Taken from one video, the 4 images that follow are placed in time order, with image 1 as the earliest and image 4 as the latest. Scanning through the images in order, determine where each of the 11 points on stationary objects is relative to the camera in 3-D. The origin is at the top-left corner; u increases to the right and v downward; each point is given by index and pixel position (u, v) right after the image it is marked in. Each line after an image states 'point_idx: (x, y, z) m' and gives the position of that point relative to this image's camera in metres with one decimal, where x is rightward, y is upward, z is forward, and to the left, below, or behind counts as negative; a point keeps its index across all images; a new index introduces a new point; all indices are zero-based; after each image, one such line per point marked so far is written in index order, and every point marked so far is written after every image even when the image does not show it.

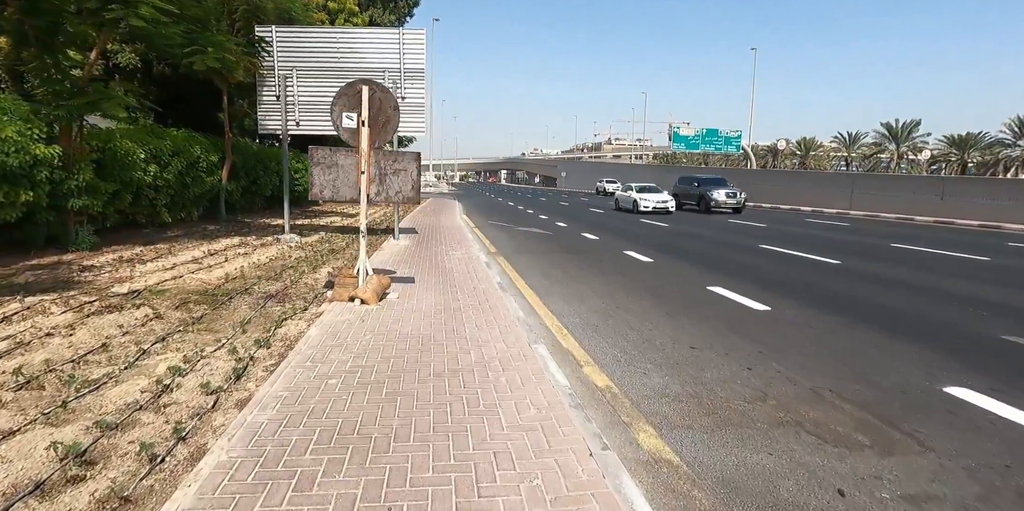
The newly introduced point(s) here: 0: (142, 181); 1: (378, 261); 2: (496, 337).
0: (-8.6, +1.7, +12.9) m
1: (-2.6, -0.1, +10.6) m
2: (-0.2, -0.8, +5.6) m
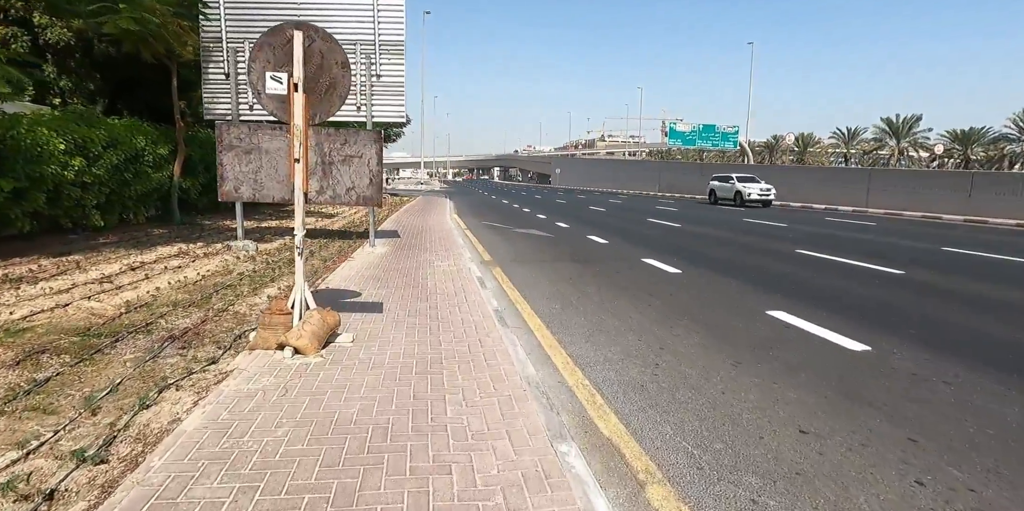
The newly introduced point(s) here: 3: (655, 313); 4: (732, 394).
0: (-8.7, +1.5, +10.6) m
1: (-2.6, -0.3, +8.4) m
2: (-0.1, -1.1, +3.5) m
3: (+1.8, -0.7, +7.0) m
4: (+1.8, -1.1, +4.4) m
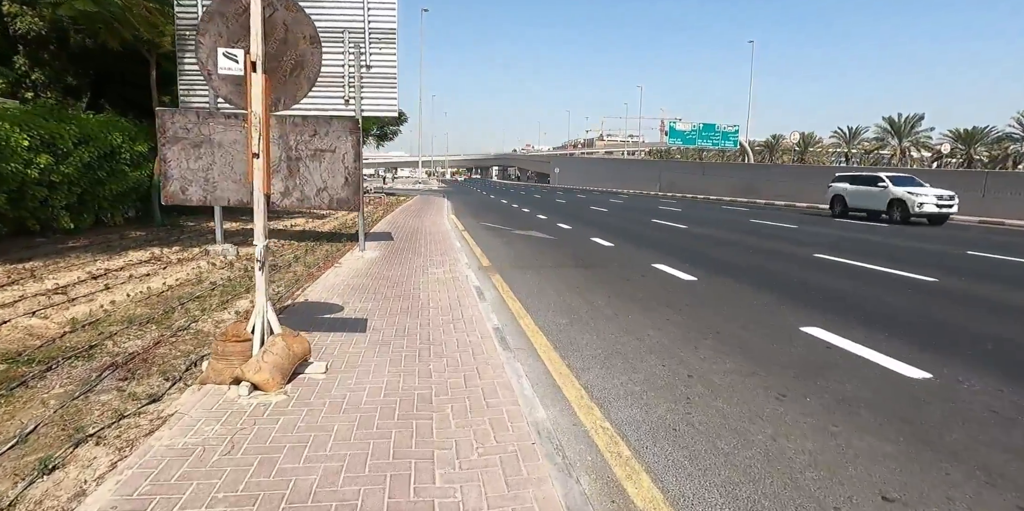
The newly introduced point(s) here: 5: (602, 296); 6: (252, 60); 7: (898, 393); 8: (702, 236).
0: (-8.6, +1.4, +9.8) m
1: (-2.5, -0.4, +7.6) m
2: (-0.1, -1.2, +2.6) m
3: (+1.8, -0.8, +6.2) m
4: (+1.8, -1.2, +3.6) m
5: (+1.3, -0.6, +7.8) m
6: (-1.7, +1.3, +3.6) m
7: (+3.2, -1.1, +4.6) m
8: (+6.4, +0.6, +18.6) m
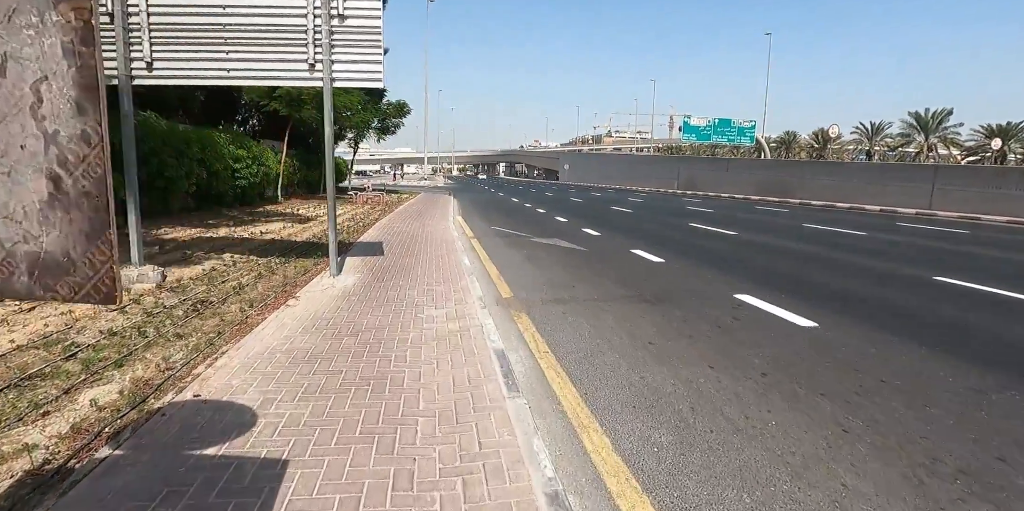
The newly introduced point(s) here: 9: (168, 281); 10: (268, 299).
0: (-8.2, +1.1, +7.0) m
1: (-2.2, -0.8, +4.7) m
2: (+0.3, -1.6, -0.3) m
3: (+2.2, -1.2, +3.2) m
4: (+2.1, -1.6, +0.7) m
5: (+1.6, -1.0, +4.8) m
6: (-1.4, +0.9, +0.7) m
7: (+3.5, -1.6, +1.6) m
8: (+6.9, +0.3, +15.6) m
9: (-4.6, -0.3, +7.3) m
10: (-2.9, -0.5, +6.5) m
